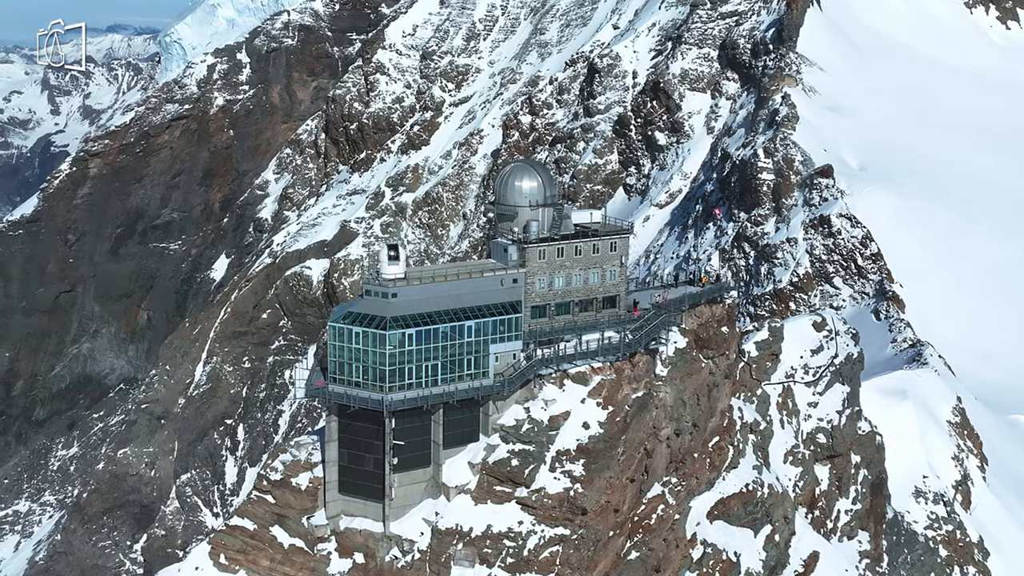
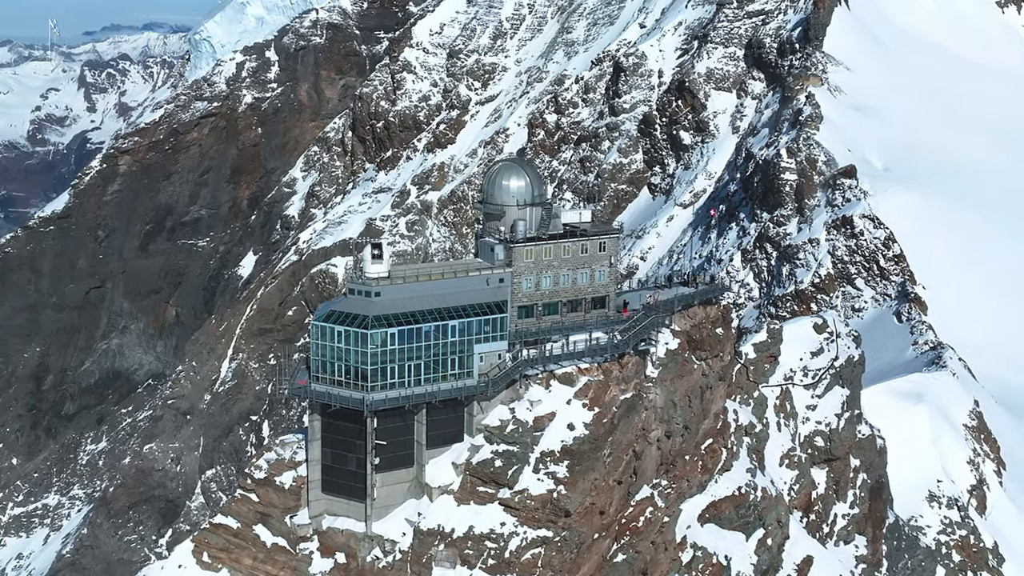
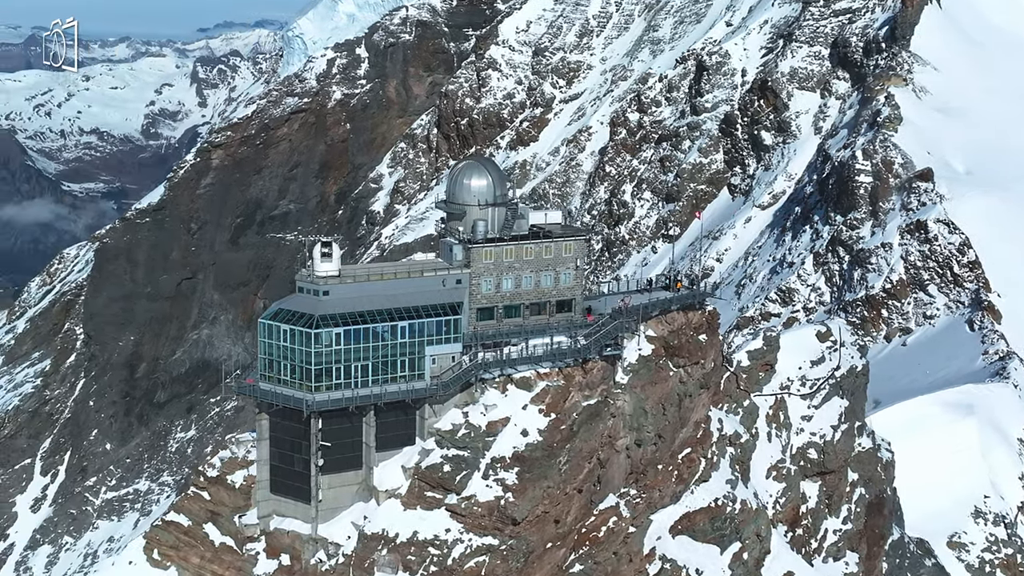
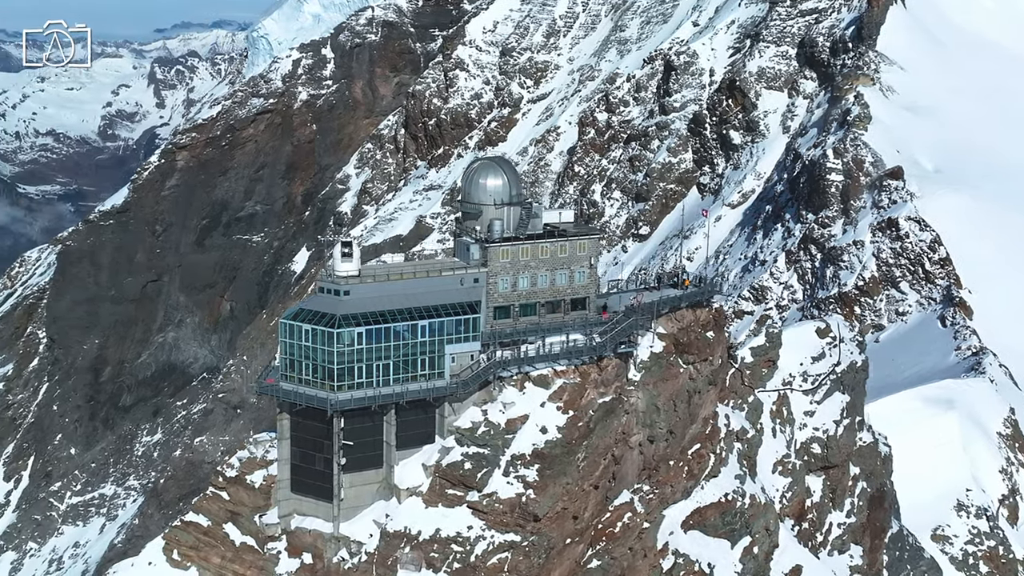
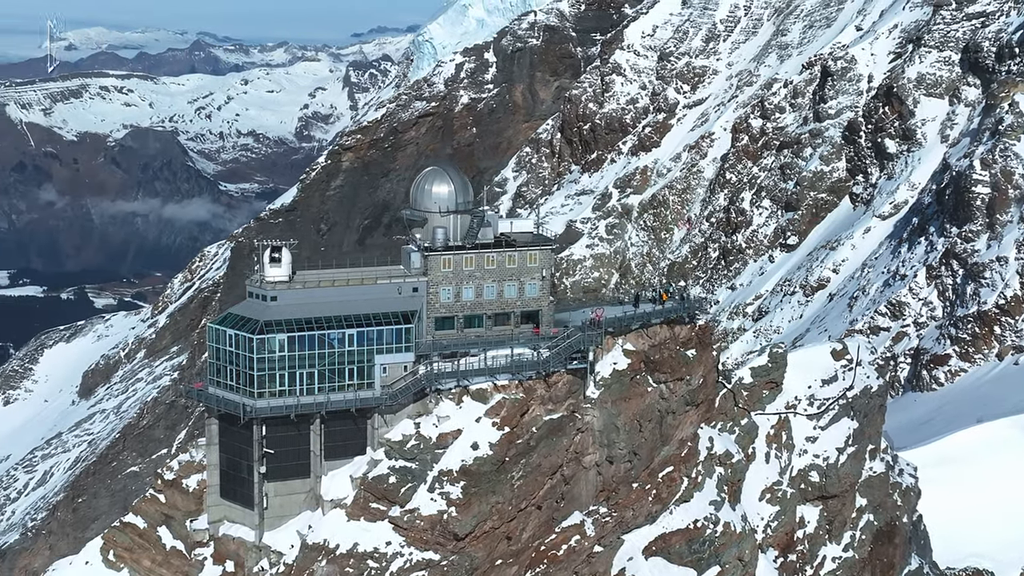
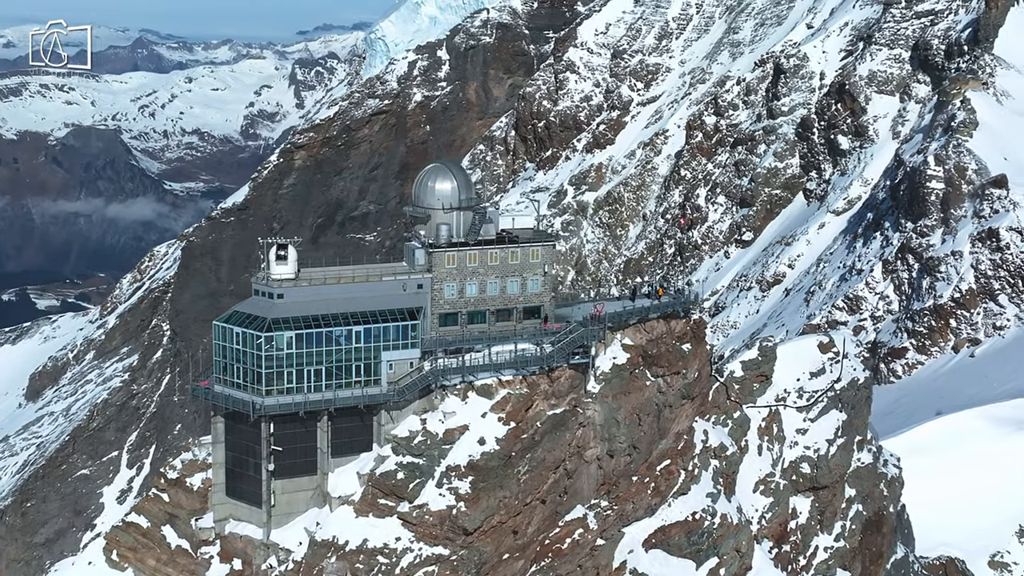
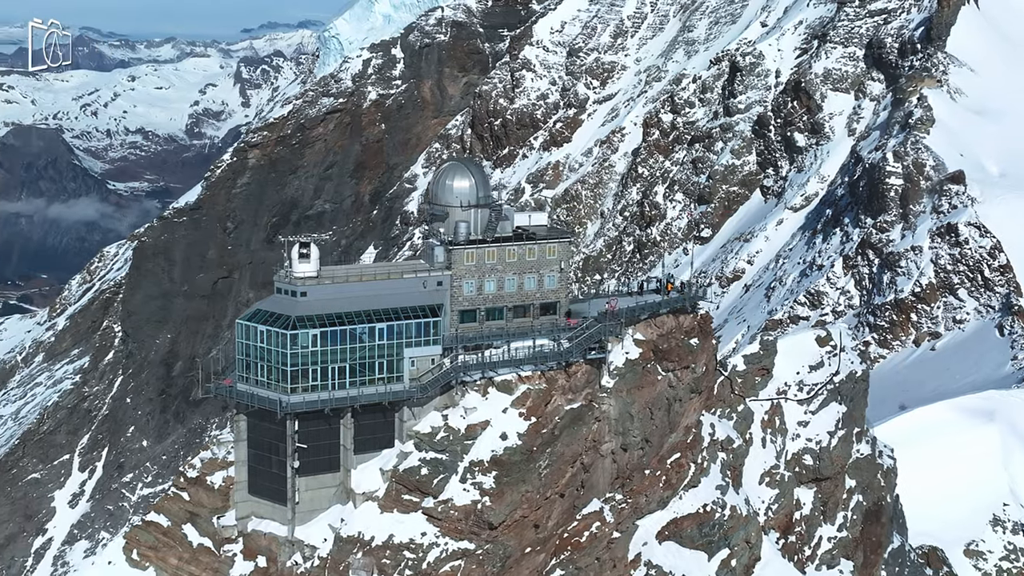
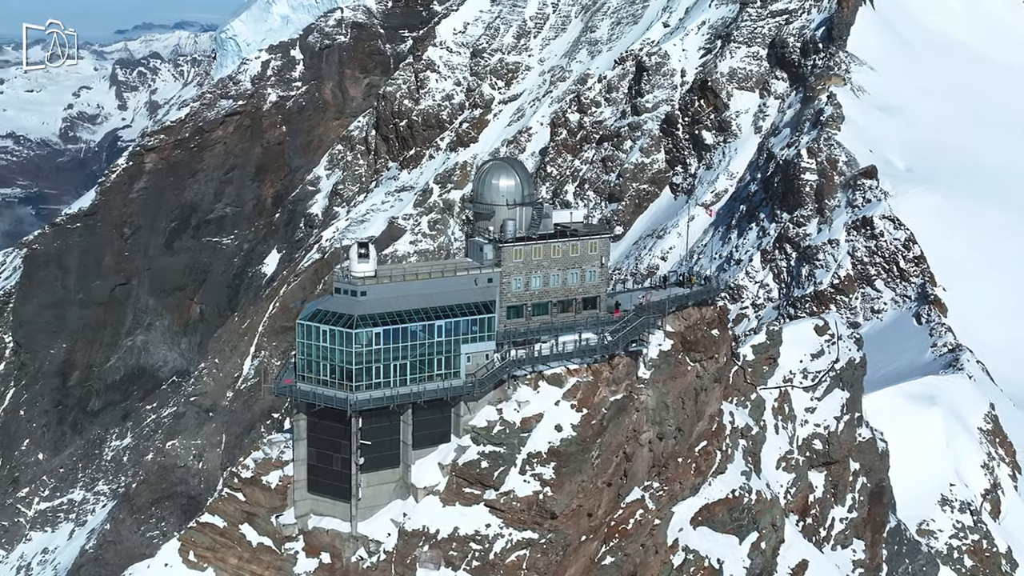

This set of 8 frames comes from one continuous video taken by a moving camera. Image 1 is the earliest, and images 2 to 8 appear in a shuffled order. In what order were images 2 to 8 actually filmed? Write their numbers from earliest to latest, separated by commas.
2, 8, 4, 3, 7, 6, 5
